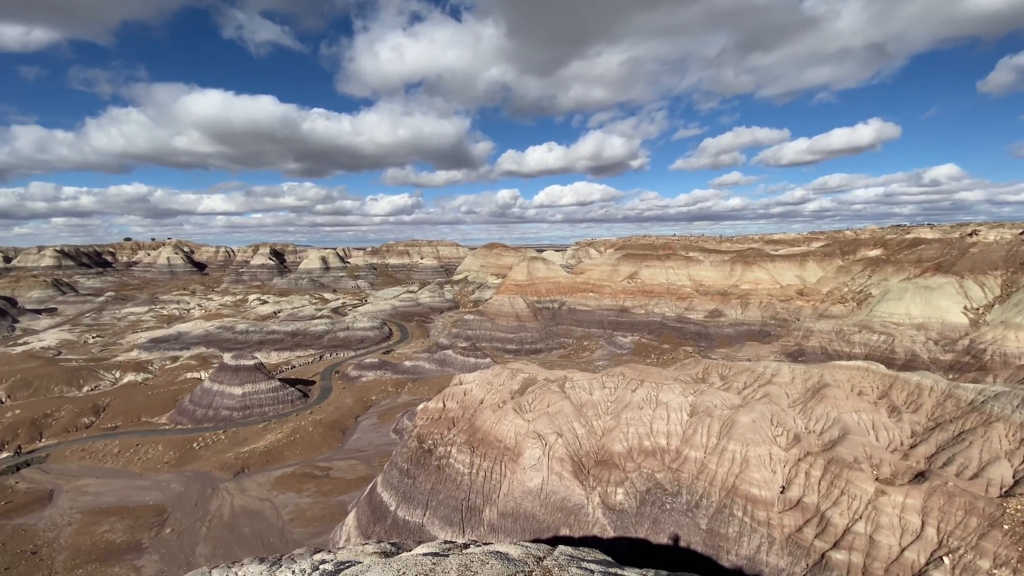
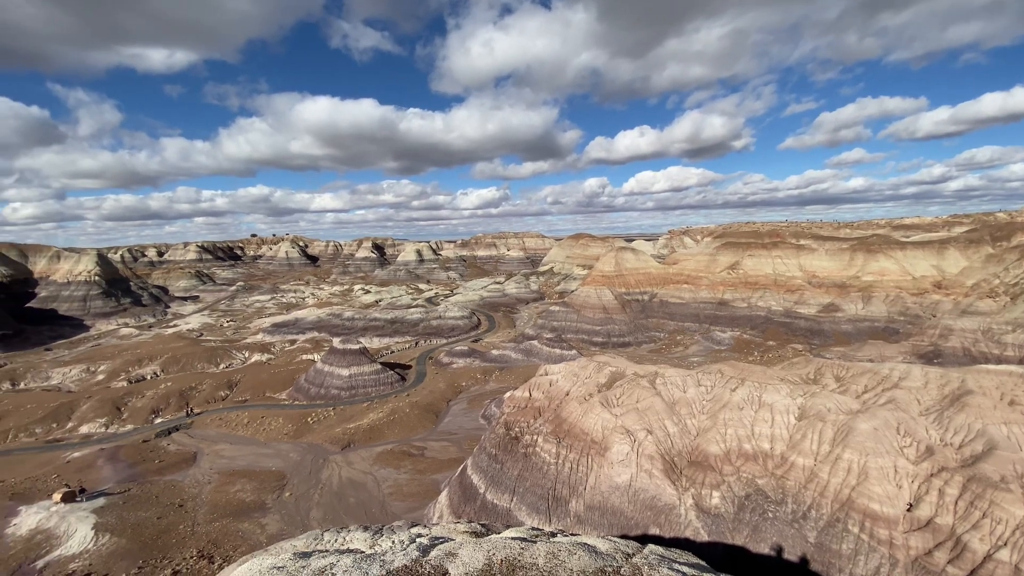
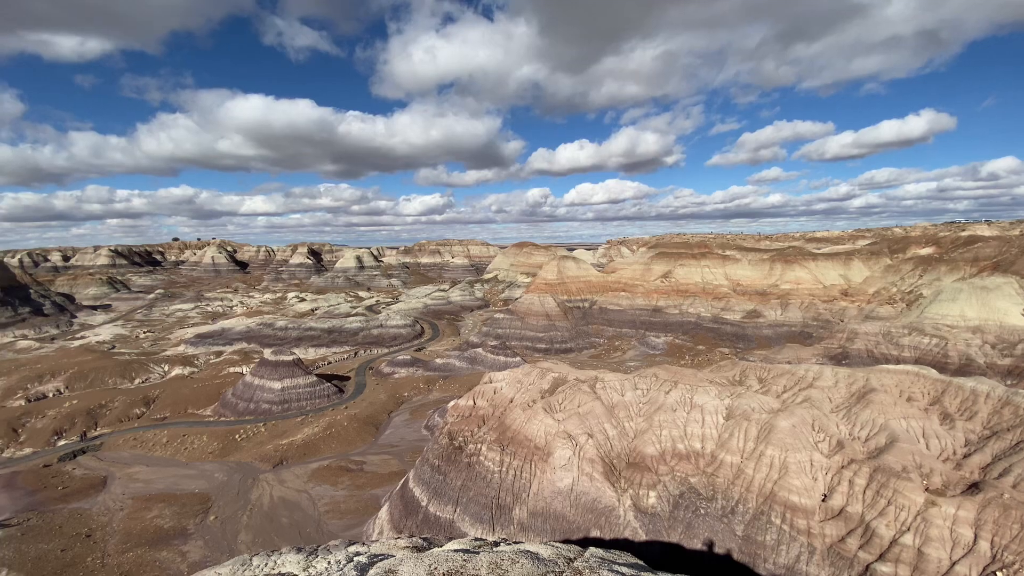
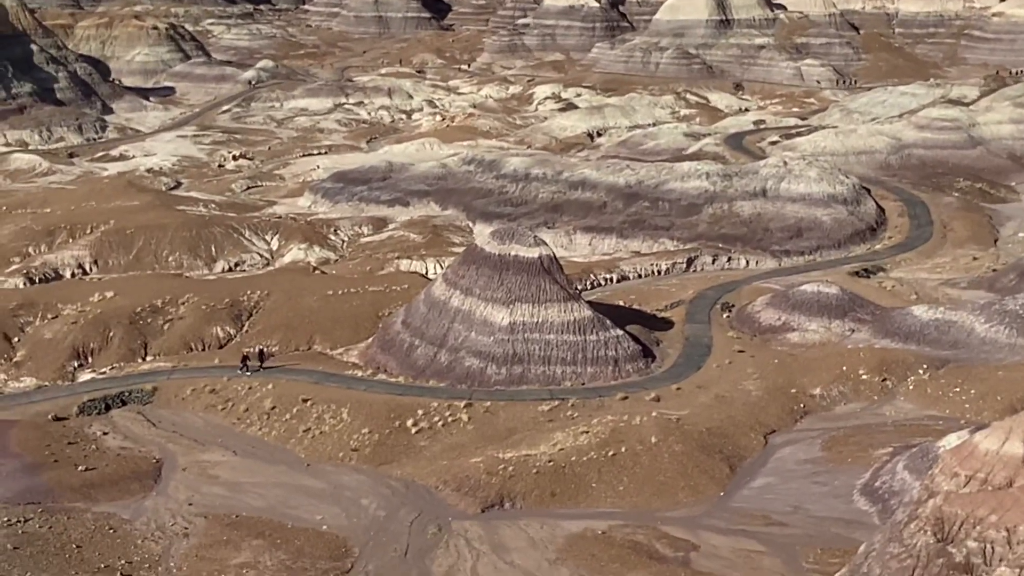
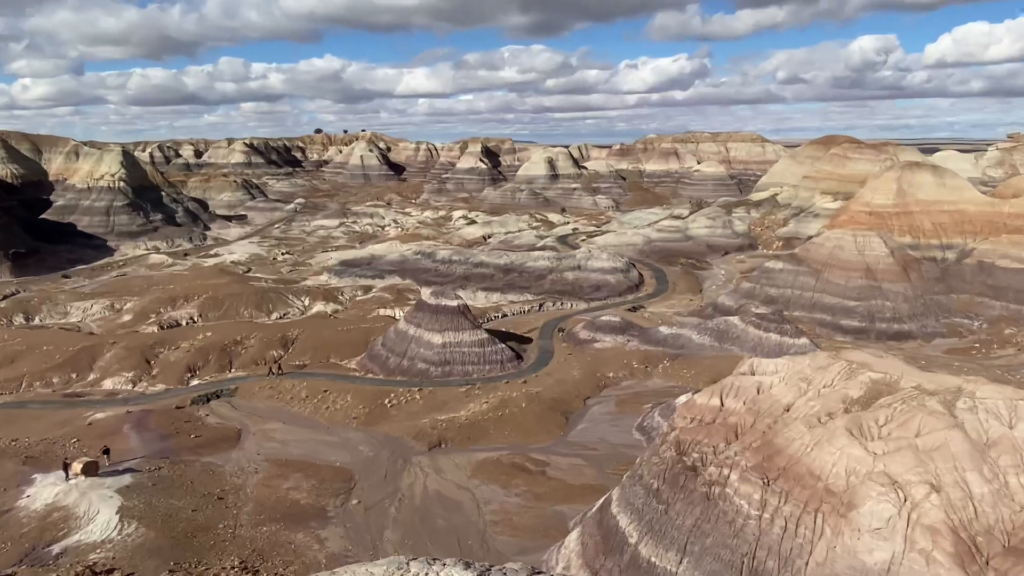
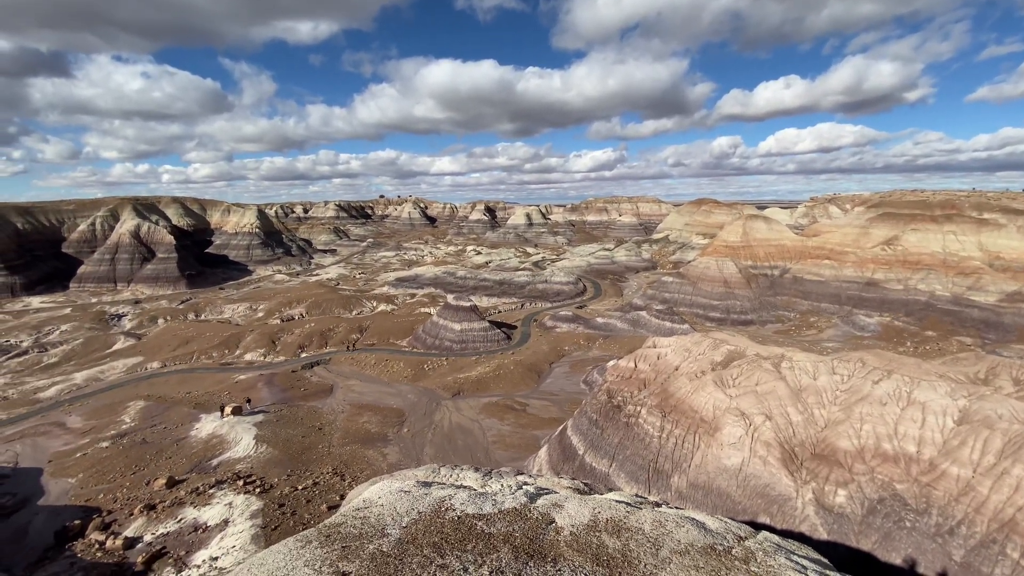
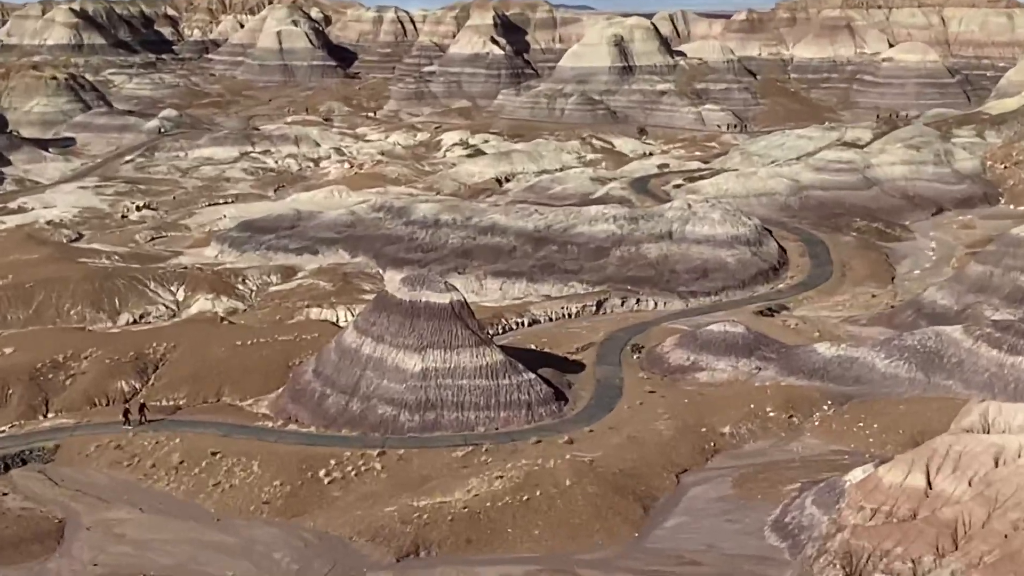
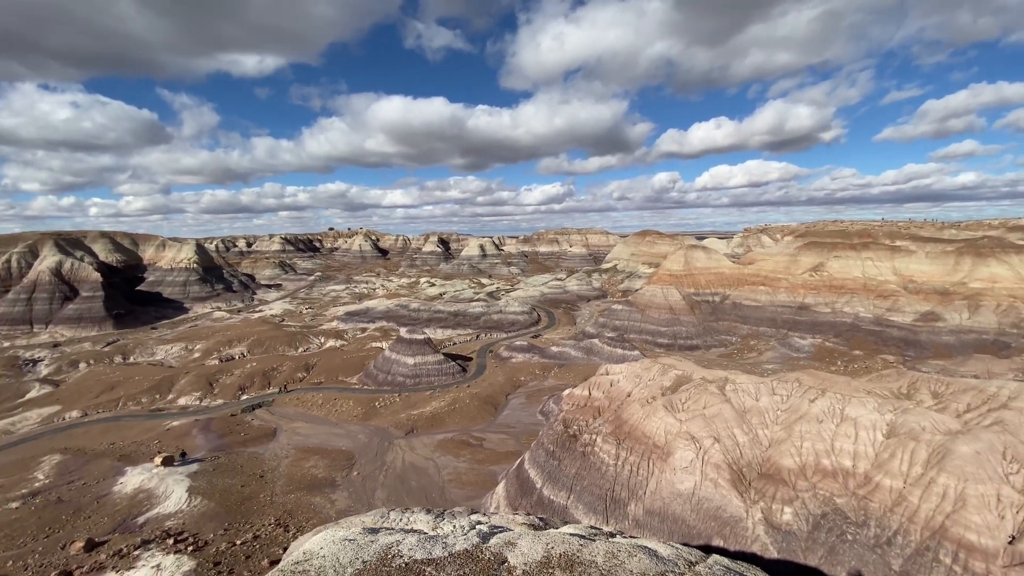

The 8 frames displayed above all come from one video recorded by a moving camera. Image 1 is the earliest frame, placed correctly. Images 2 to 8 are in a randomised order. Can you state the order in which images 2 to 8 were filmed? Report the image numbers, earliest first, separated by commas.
3, 2, 8, 6, 5, 7, 4
